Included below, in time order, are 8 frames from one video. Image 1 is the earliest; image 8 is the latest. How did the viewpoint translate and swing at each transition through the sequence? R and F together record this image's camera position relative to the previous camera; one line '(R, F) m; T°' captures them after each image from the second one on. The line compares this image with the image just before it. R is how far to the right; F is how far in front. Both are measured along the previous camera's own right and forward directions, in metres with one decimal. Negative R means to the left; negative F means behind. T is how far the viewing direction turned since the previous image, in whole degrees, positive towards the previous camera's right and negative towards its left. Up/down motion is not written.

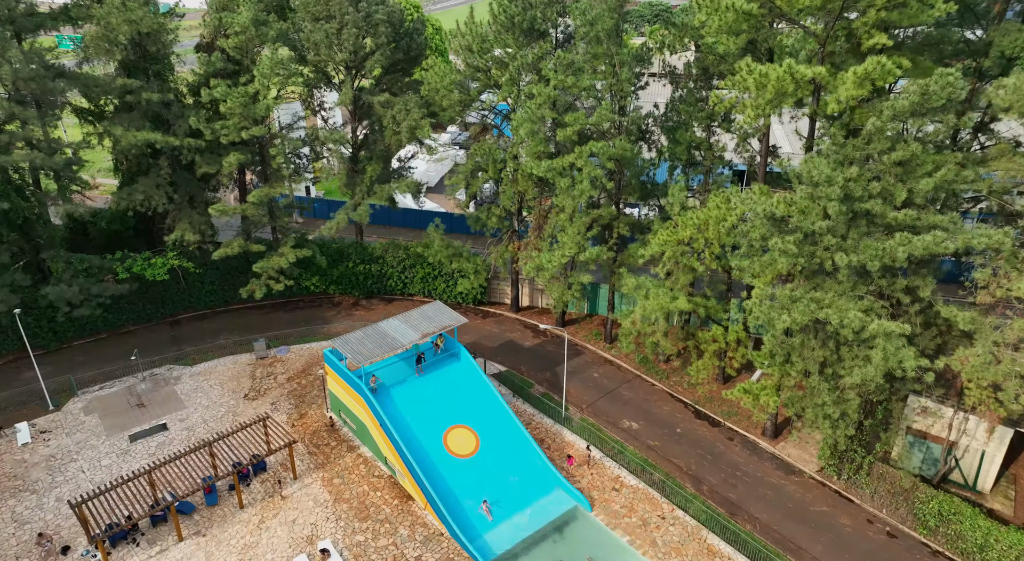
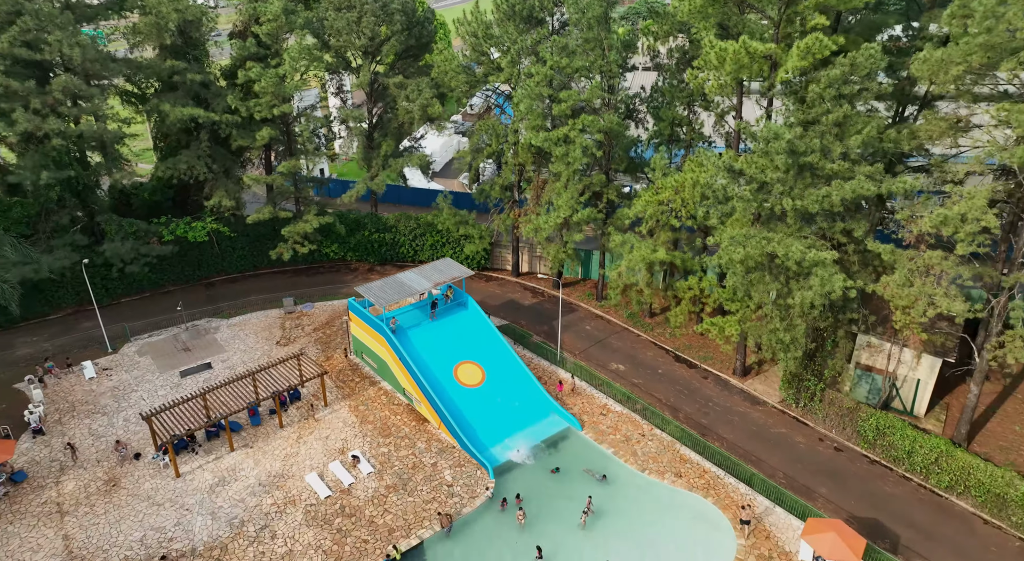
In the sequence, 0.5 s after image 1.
(0.0, -4.0) m; 0°
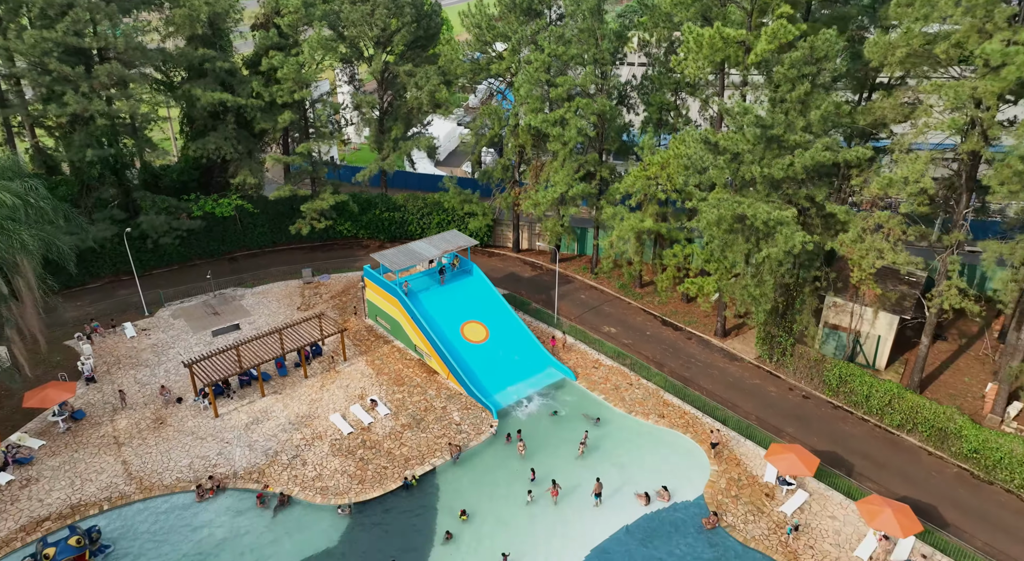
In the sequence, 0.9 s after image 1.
(0.0, -3.2) m; 0°
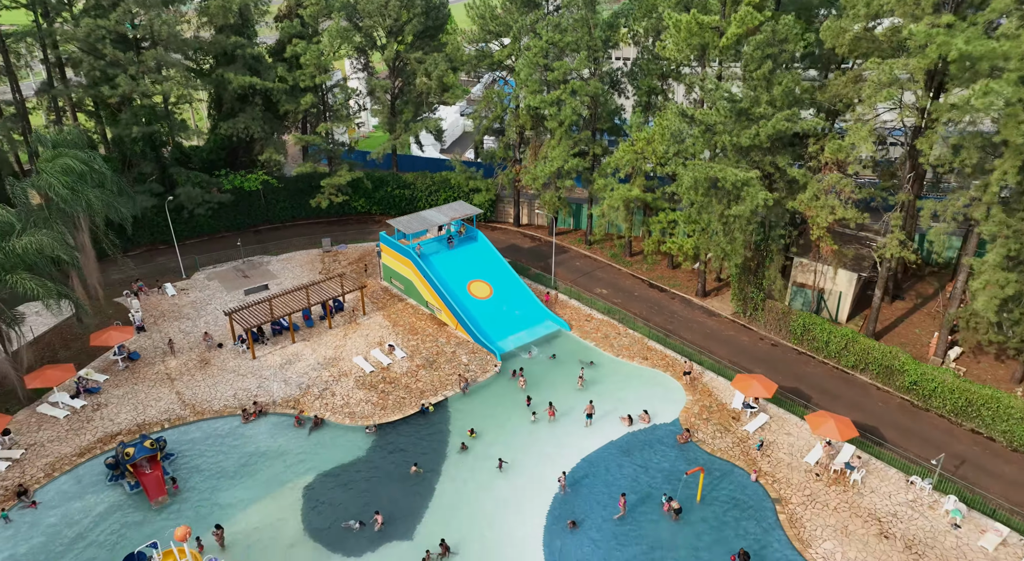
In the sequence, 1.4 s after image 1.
(-0.1, -4.0) m; 0°
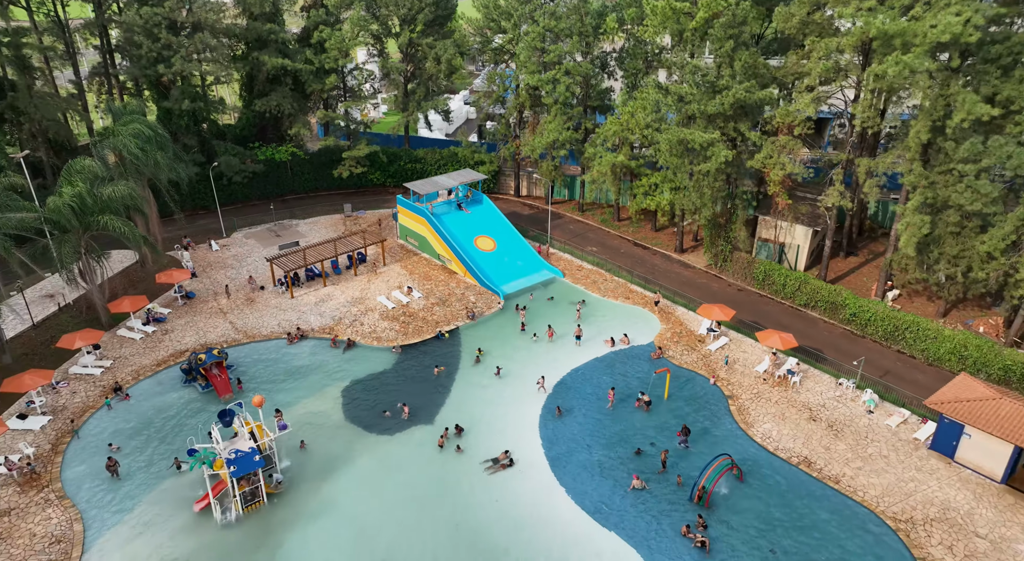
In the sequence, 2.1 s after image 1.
(-0.1, -5.5) m; 0°
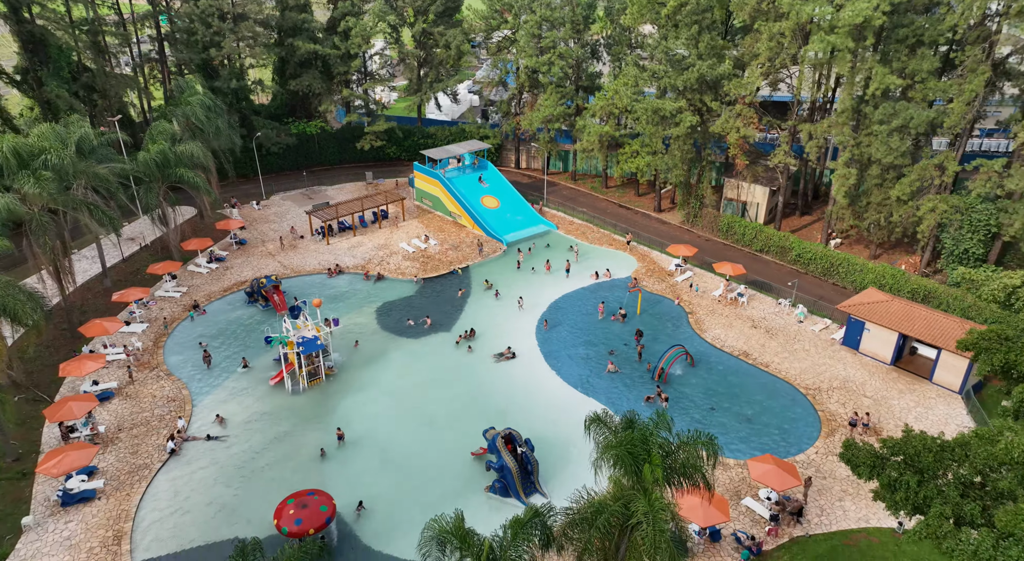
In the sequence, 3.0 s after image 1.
(-0.1, -7.1) m; 0°
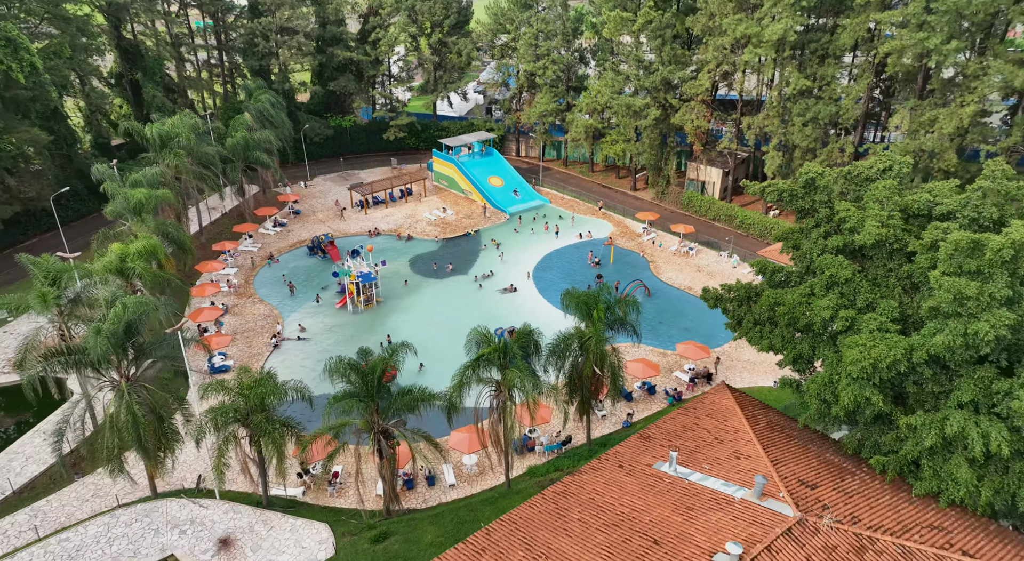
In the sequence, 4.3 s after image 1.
(-0.2, -11.0) m; 0°
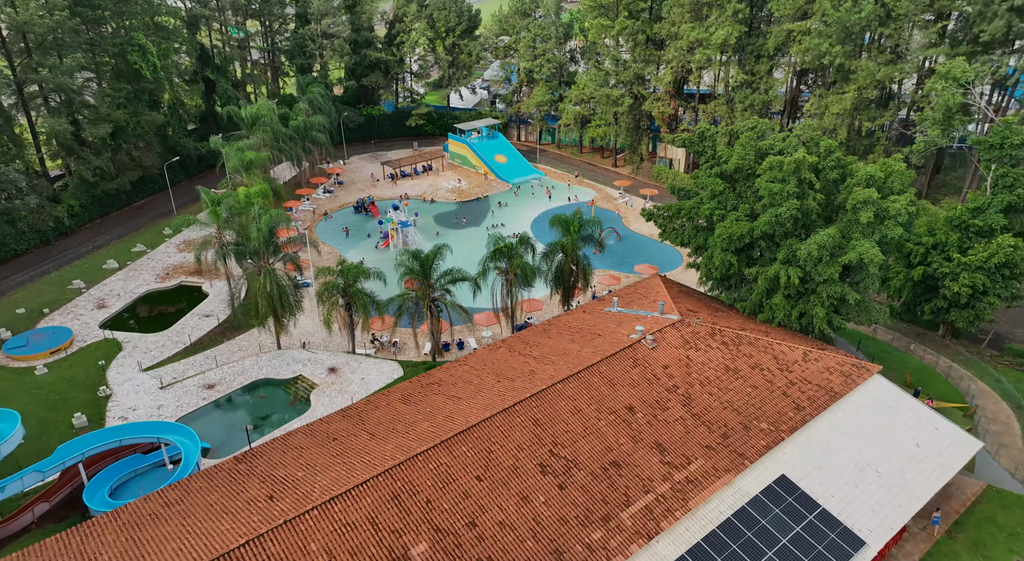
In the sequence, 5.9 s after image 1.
(-0.3, -13.0) m; 0°
